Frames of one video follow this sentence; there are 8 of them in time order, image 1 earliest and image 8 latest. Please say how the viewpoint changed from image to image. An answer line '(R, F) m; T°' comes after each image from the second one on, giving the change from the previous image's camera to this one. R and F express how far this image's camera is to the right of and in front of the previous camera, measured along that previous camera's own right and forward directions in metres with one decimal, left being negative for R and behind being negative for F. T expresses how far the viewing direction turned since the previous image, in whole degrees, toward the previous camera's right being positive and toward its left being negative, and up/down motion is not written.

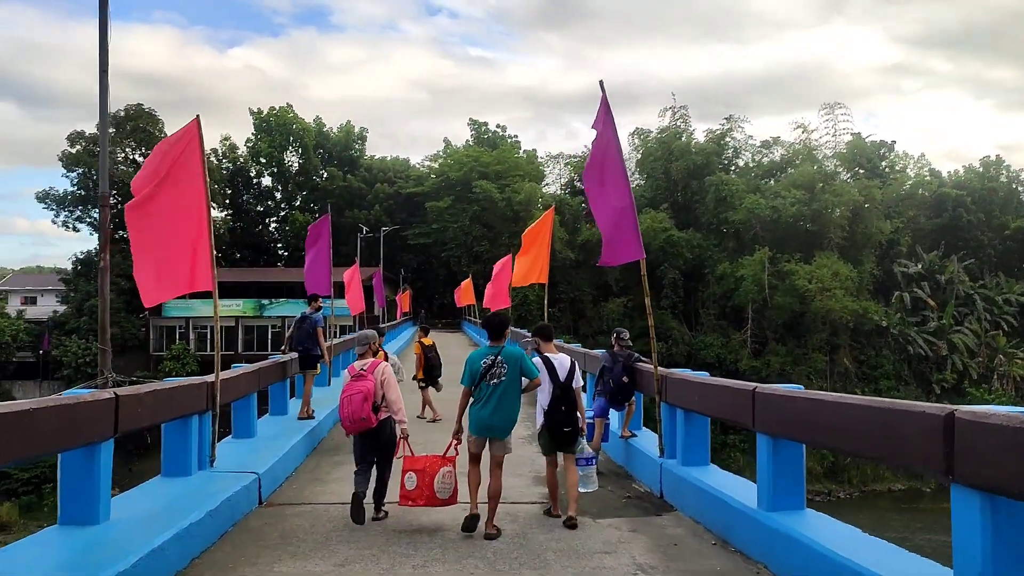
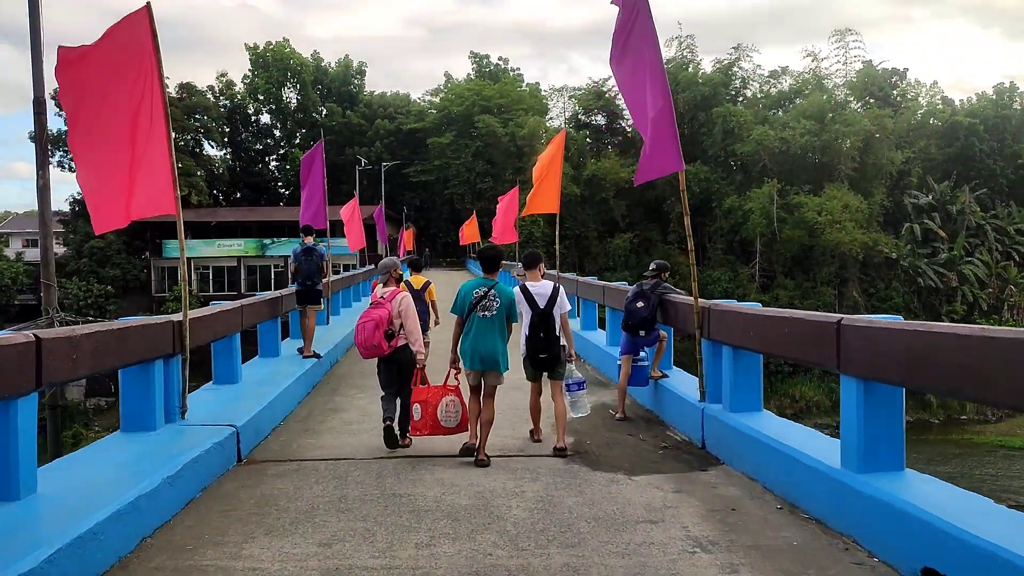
(-0.1, +0.9) m; 0°
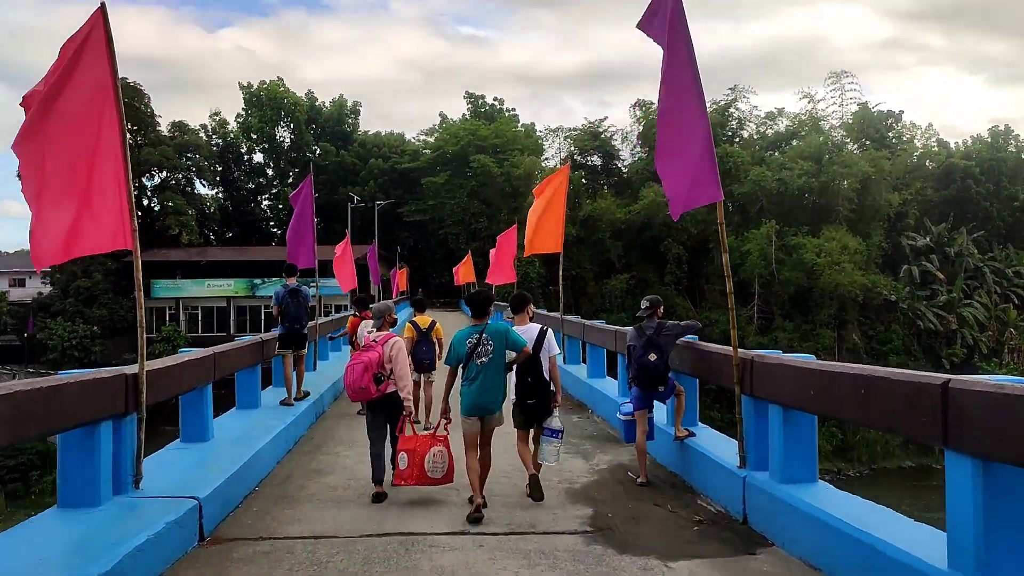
(-0.1, +0.7) m; 0°
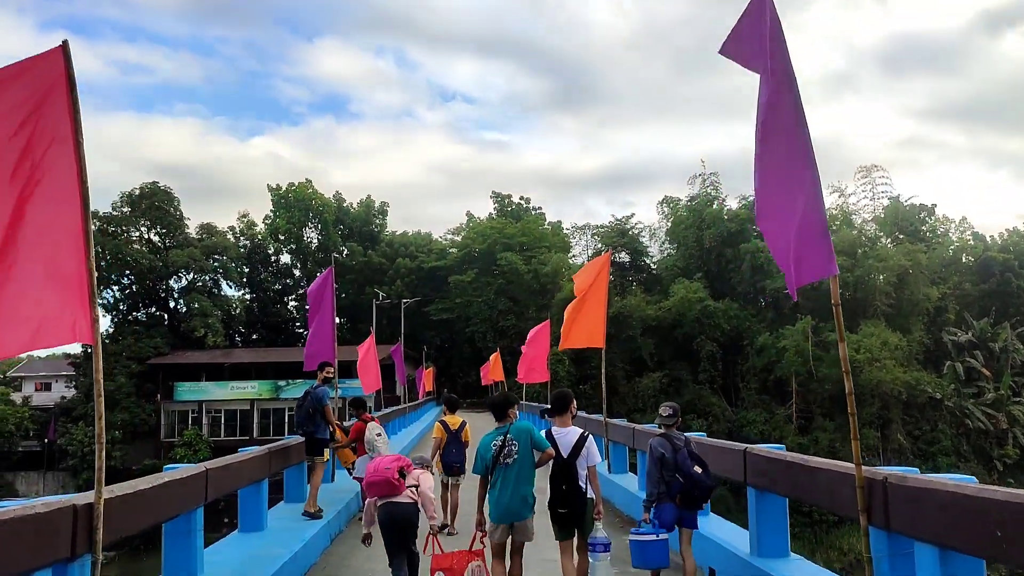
(-0.1, +0.9) m; -2°
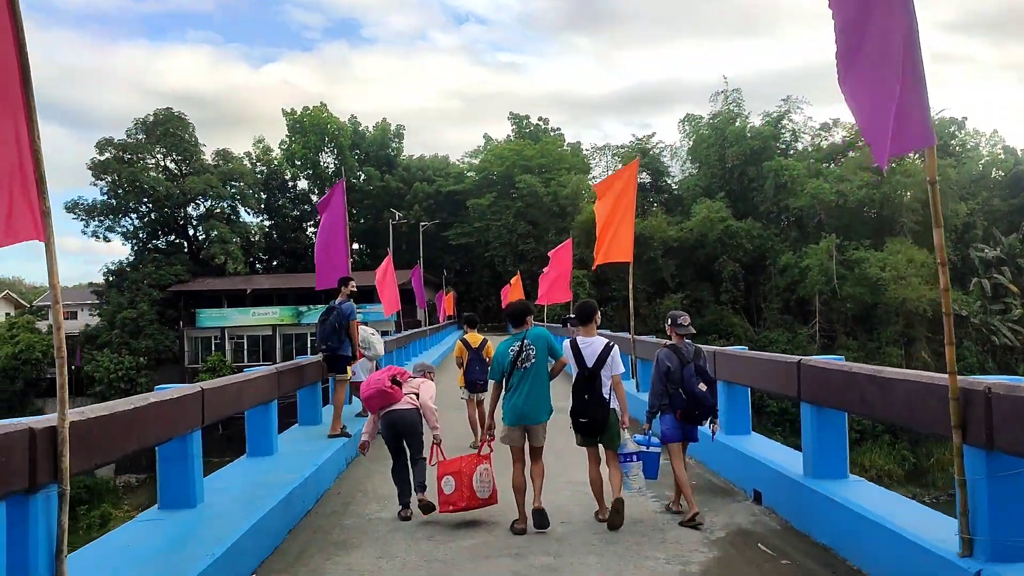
(0.0, +0.5) m; -1°
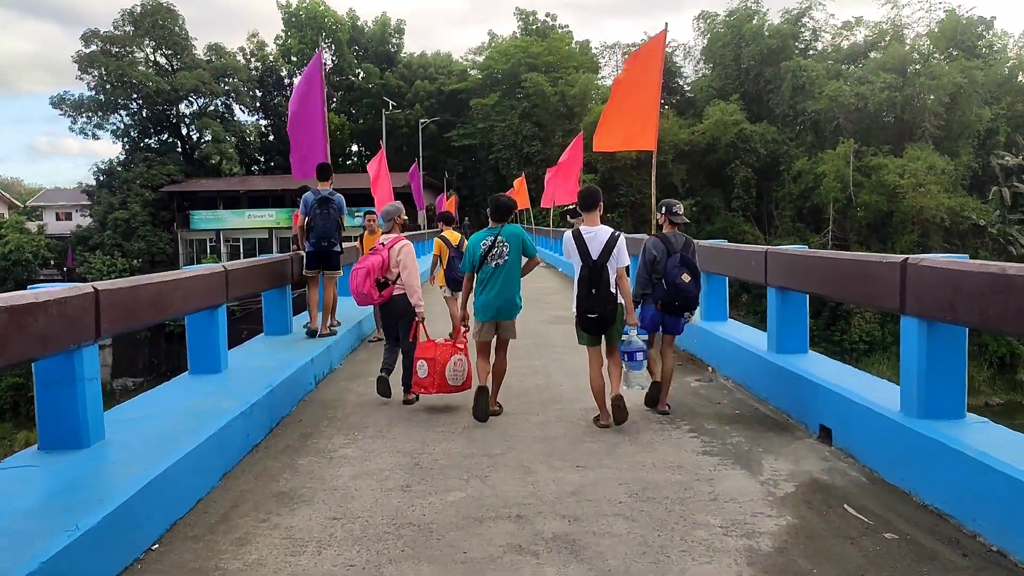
(0.0, +1.2) m; 0°
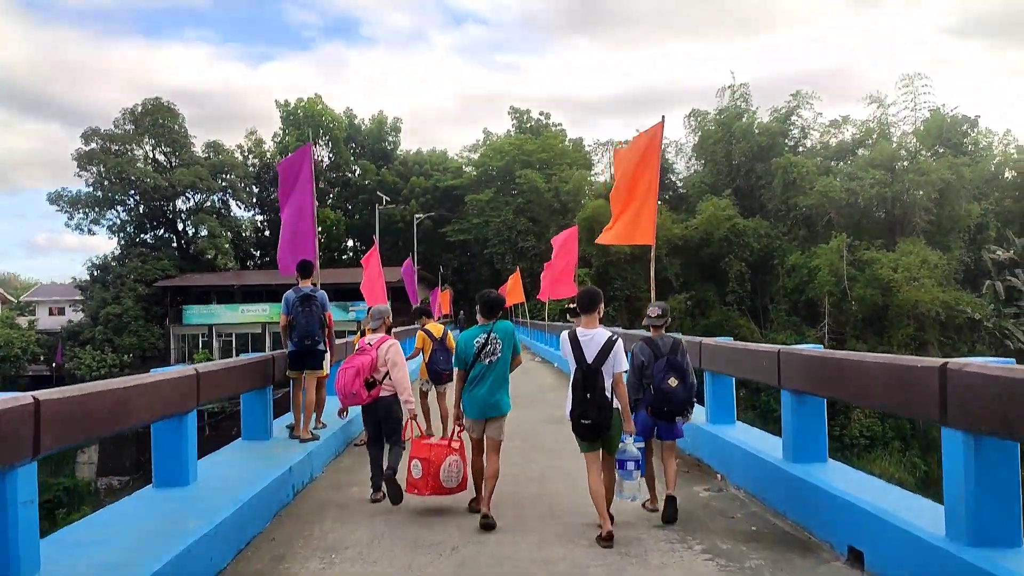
(0.0, +0.3) m; 0°
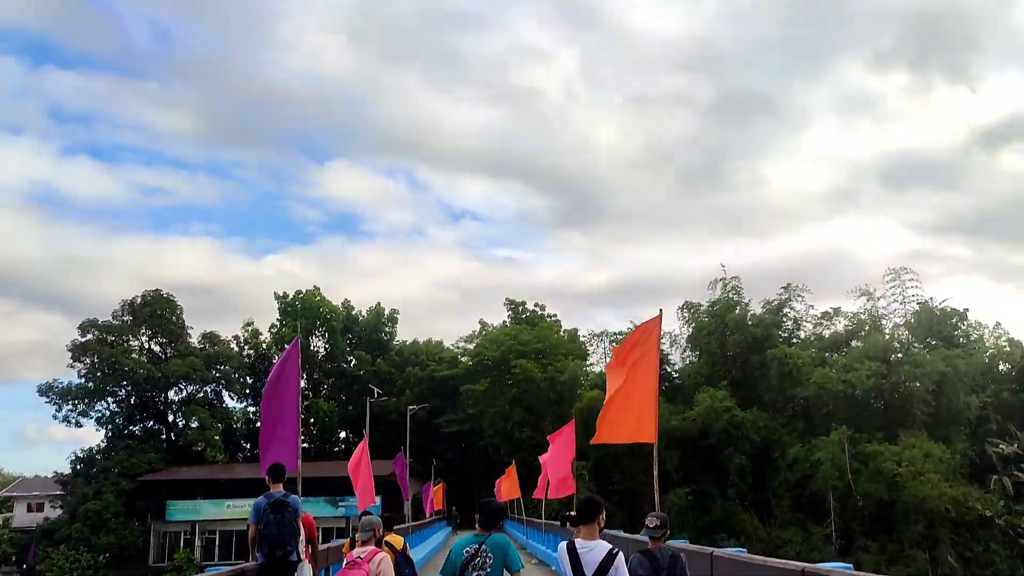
(0.0, +0.3) m; 0°
